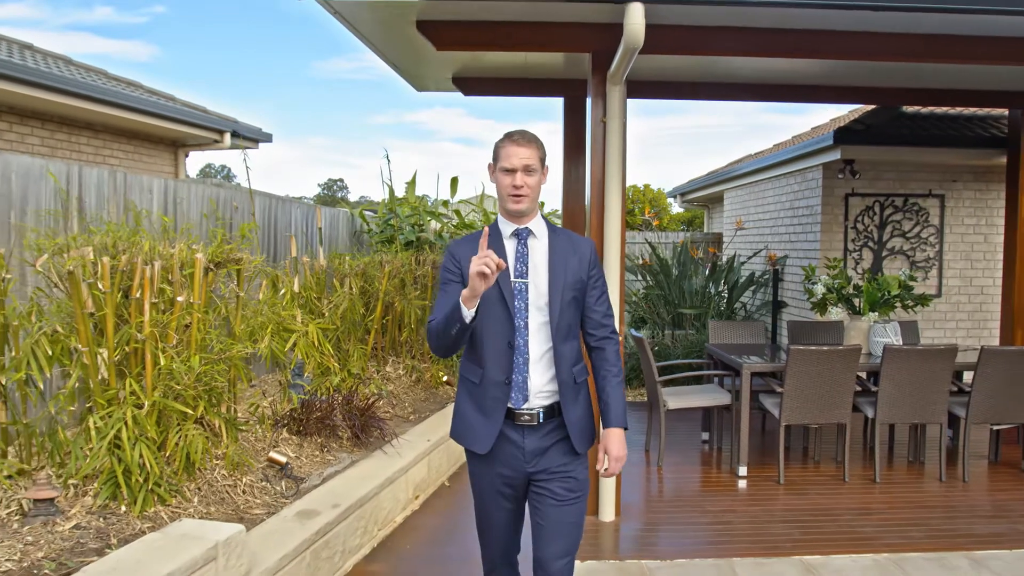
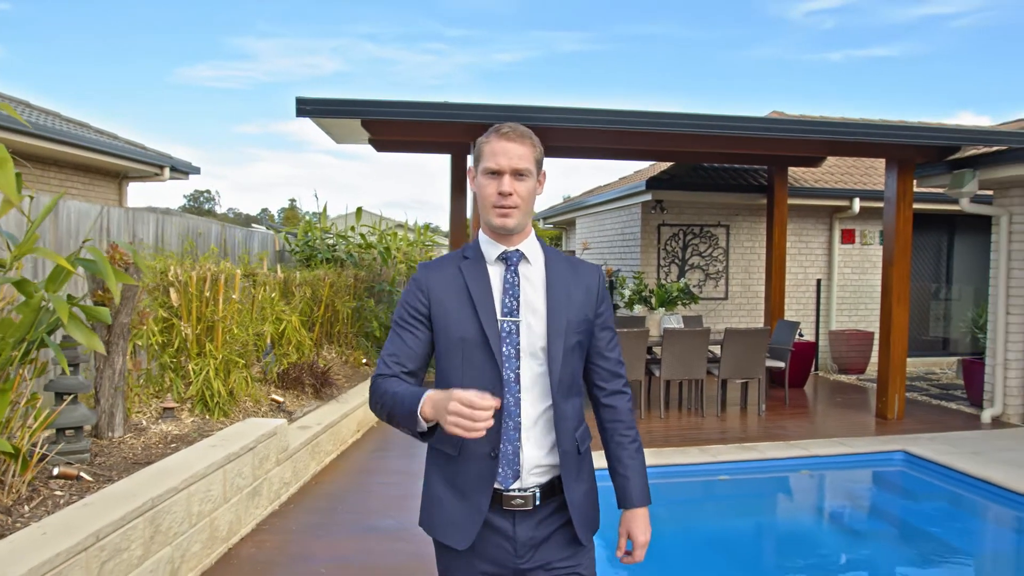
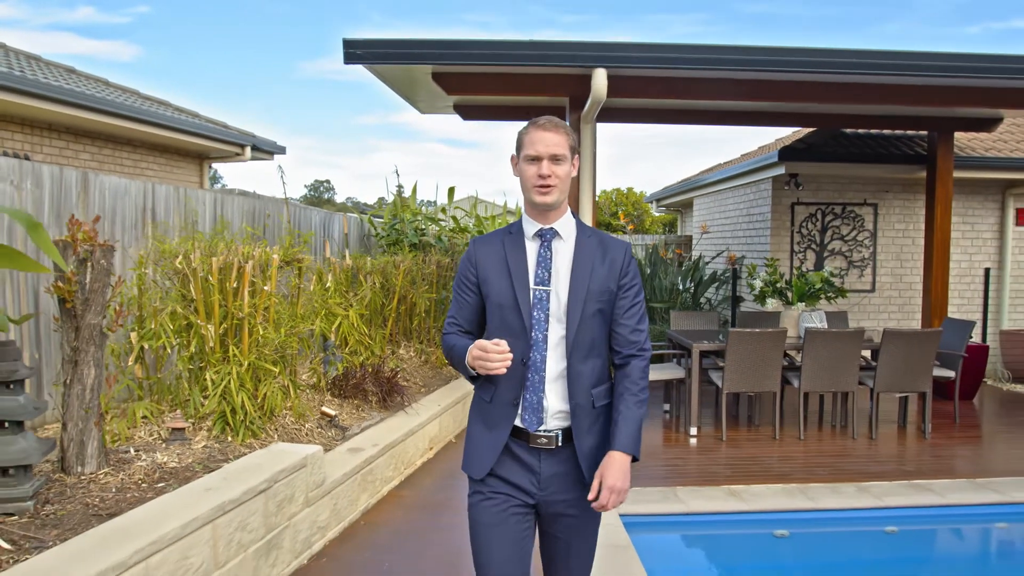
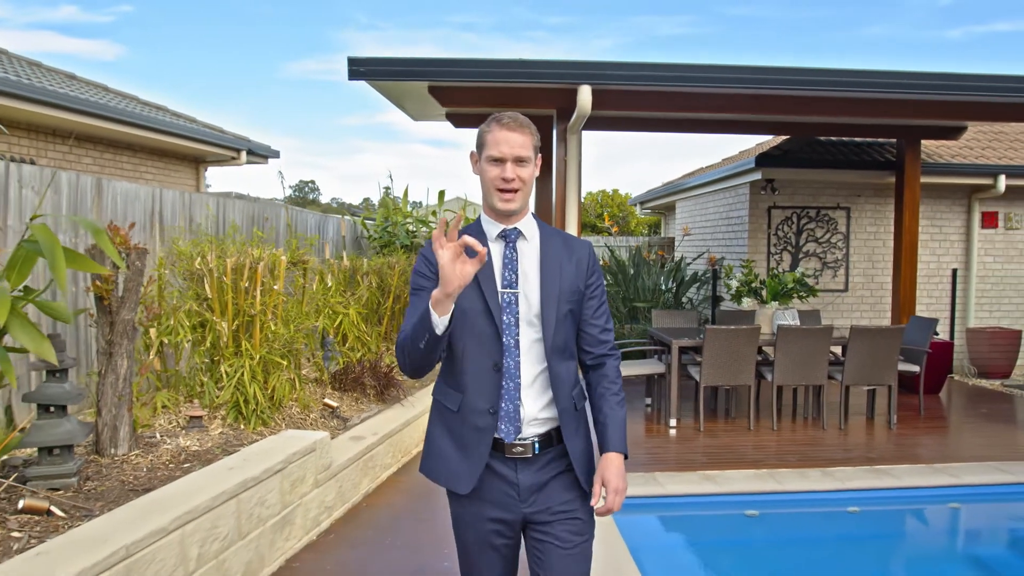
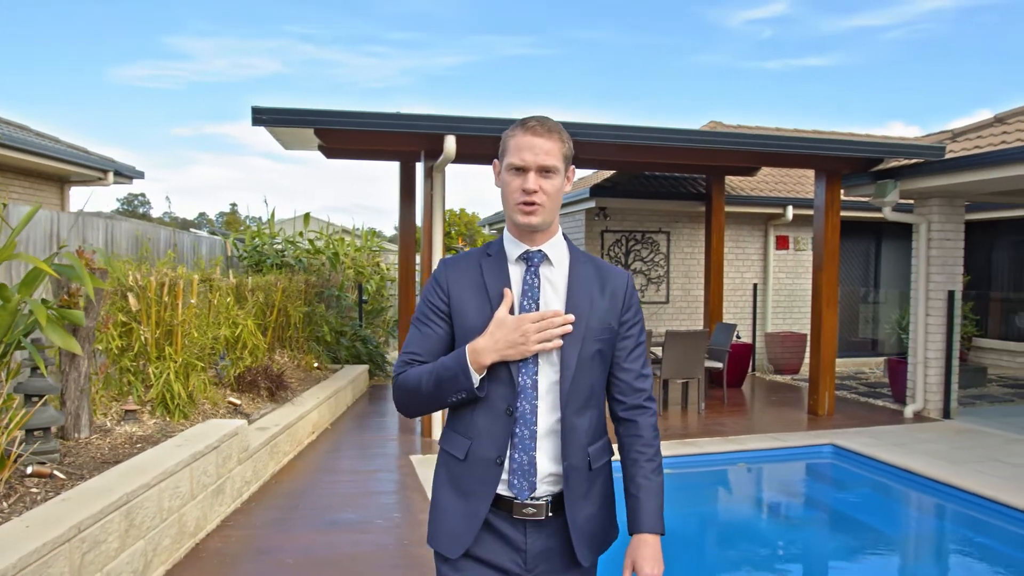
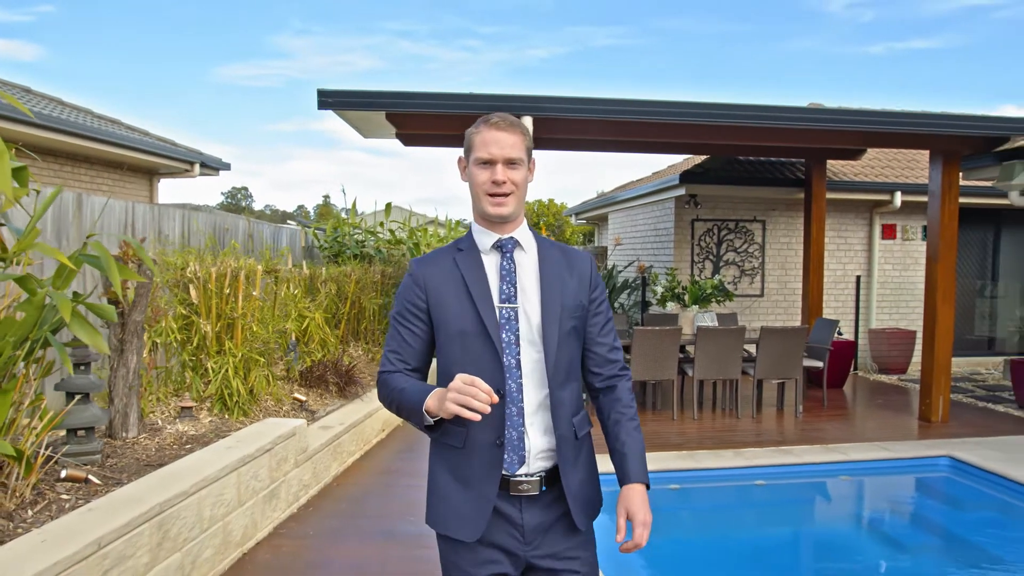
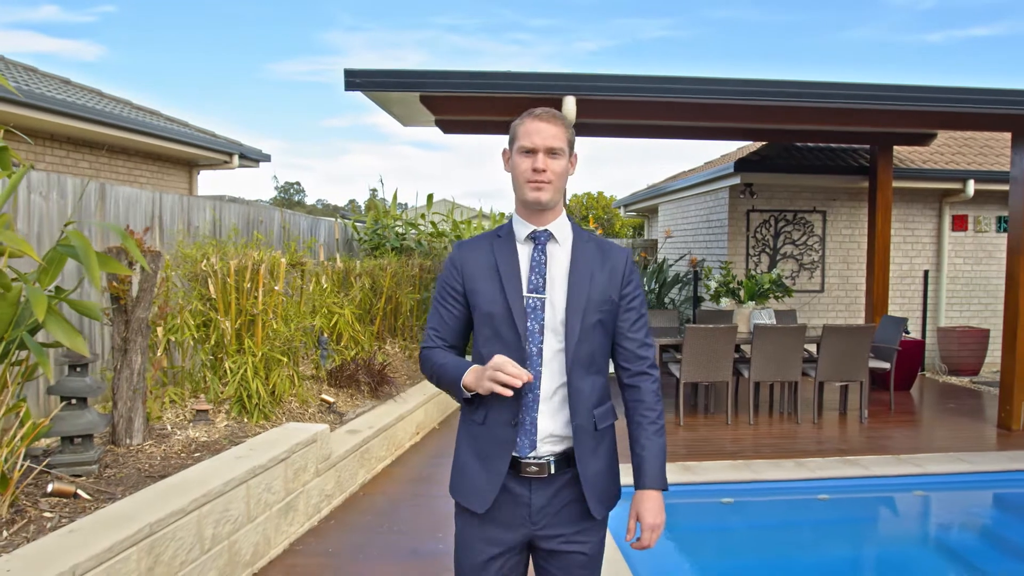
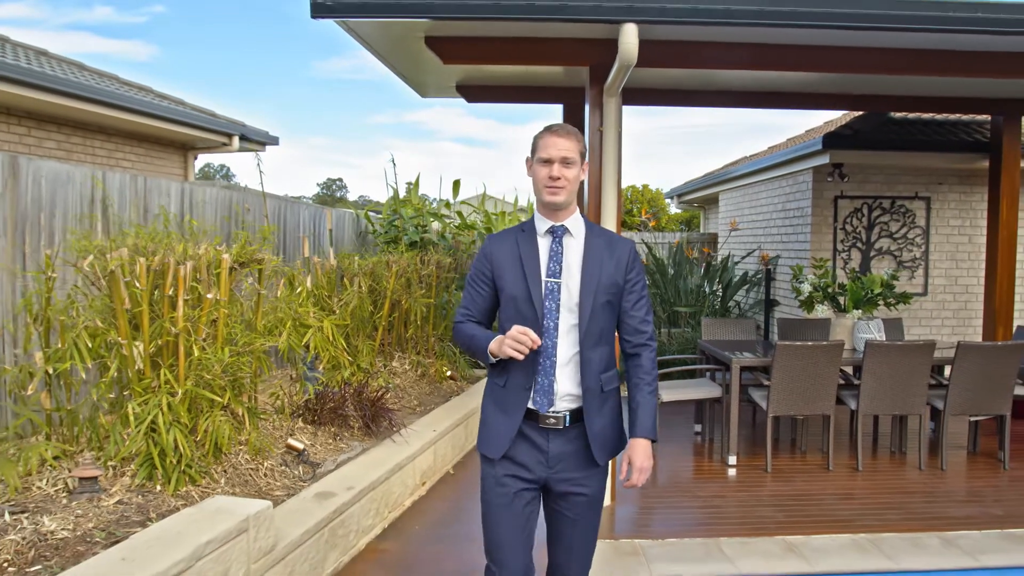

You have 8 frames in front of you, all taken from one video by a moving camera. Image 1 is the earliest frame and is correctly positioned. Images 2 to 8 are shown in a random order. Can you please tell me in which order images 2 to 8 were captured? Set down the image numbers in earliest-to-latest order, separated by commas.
8, 3, 4, 7, 6, 2, 5
